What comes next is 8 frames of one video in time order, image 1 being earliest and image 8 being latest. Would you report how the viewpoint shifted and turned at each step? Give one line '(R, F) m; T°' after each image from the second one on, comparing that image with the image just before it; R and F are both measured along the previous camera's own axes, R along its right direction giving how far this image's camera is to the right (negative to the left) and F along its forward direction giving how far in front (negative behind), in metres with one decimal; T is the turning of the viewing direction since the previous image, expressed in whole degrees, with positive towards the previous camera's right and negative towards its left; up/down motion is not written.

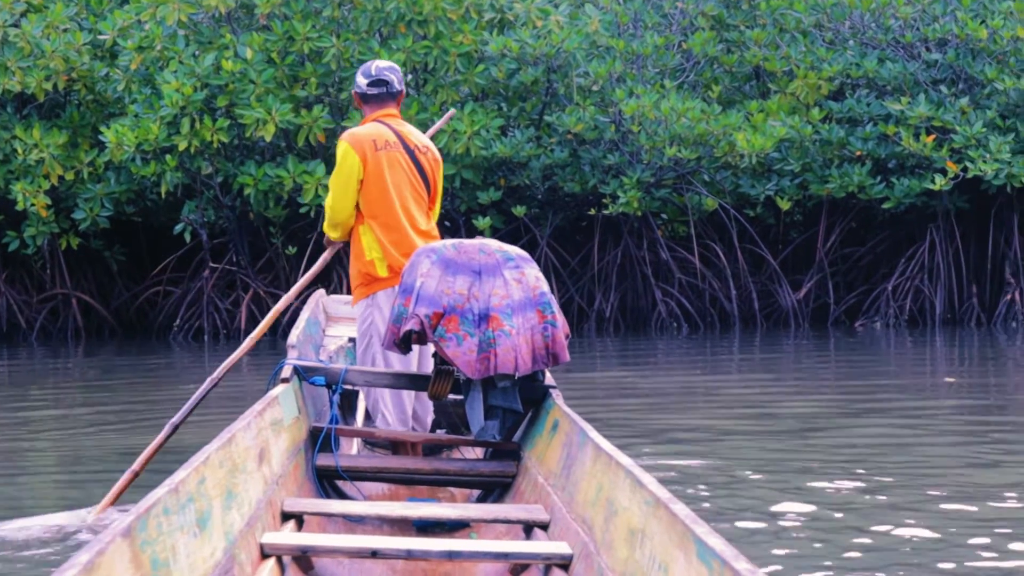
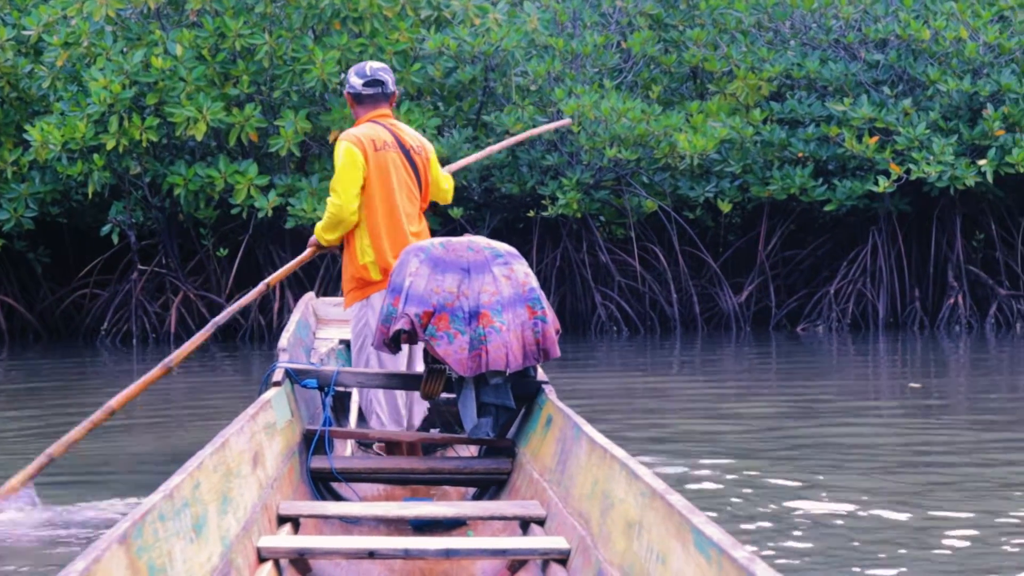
(-0.2, +0.2) m; +3°
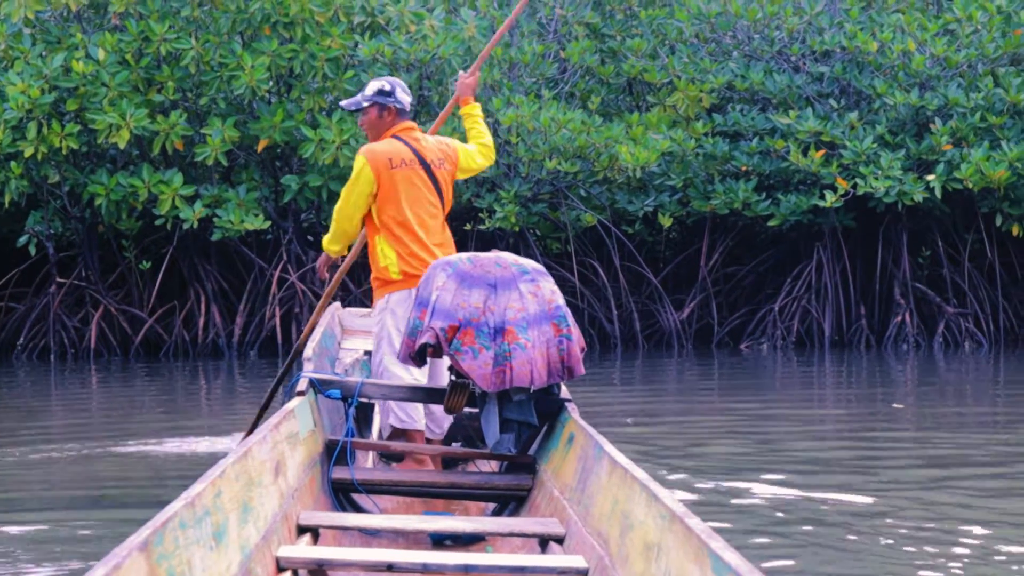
(-0.3, +0.4) m; +3°
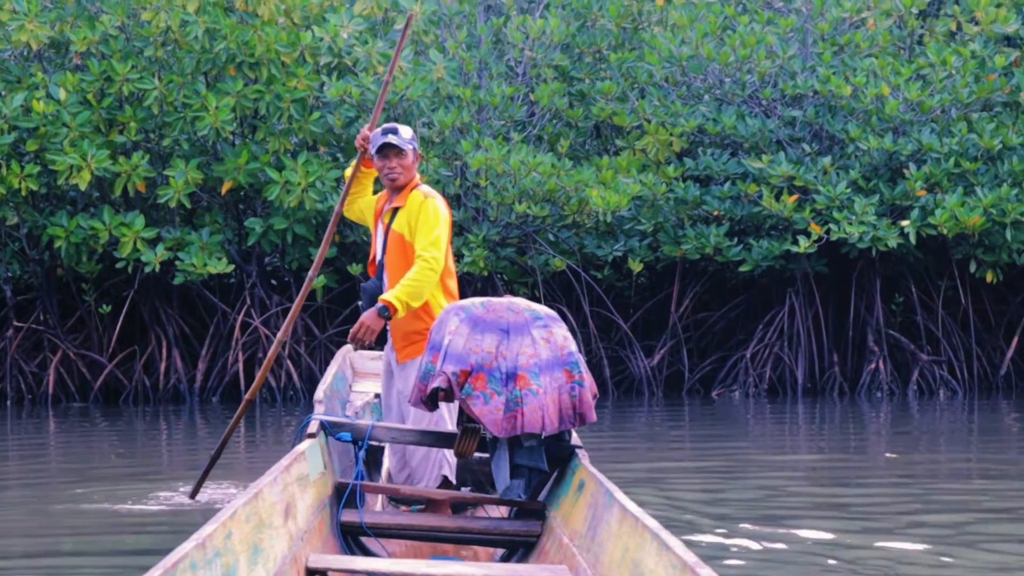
(-0.2, +0.2) m; +2°
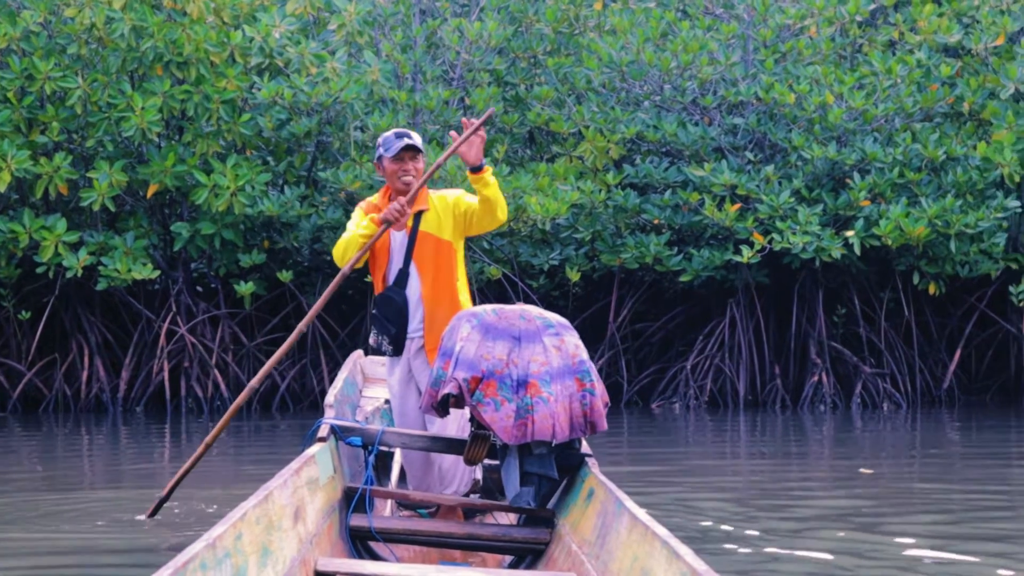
(-0.2, +0.3) m; +3°
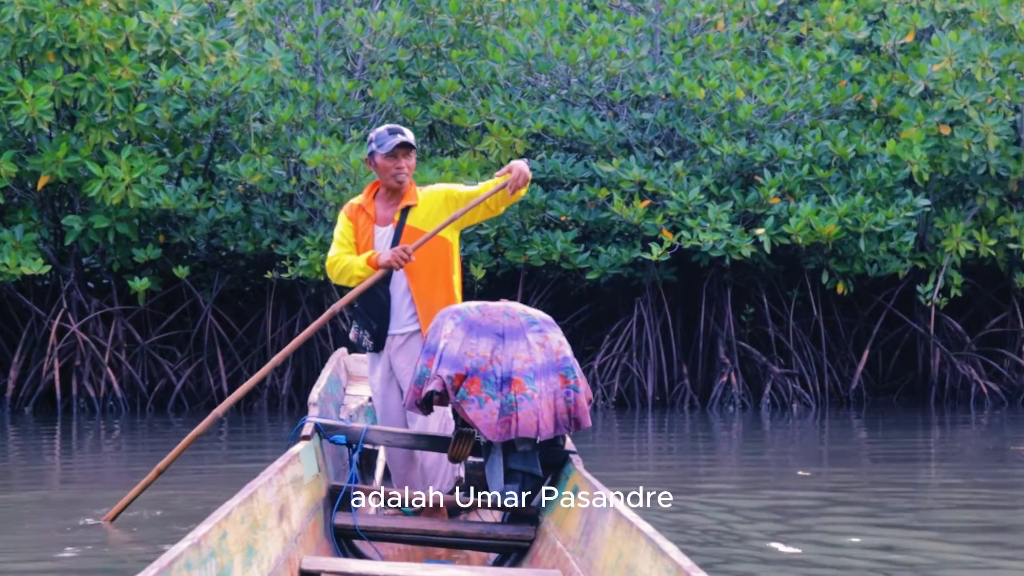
(-0.2, +0.2) m; +4°
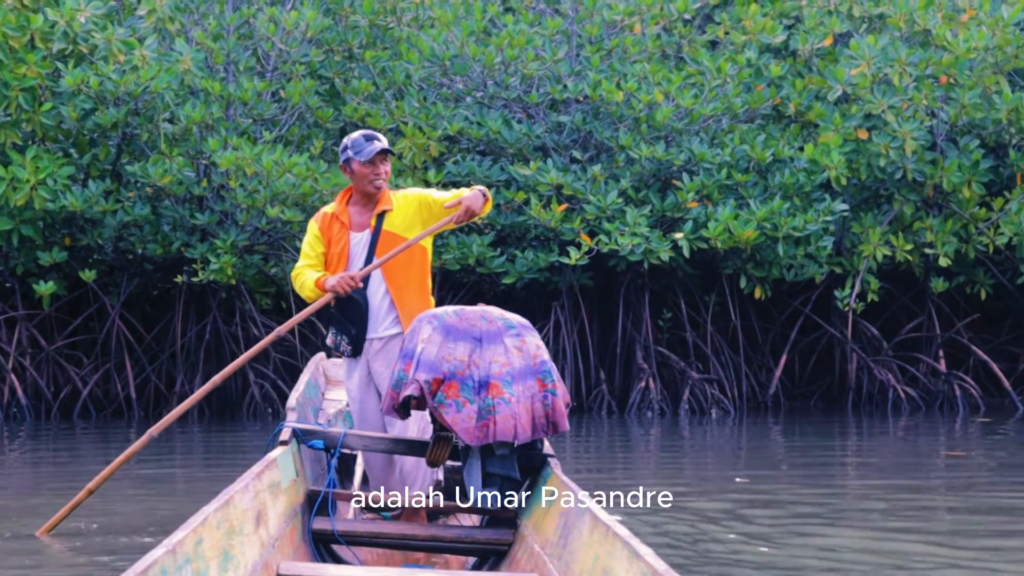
(-0.2, +0.2) m; +3°
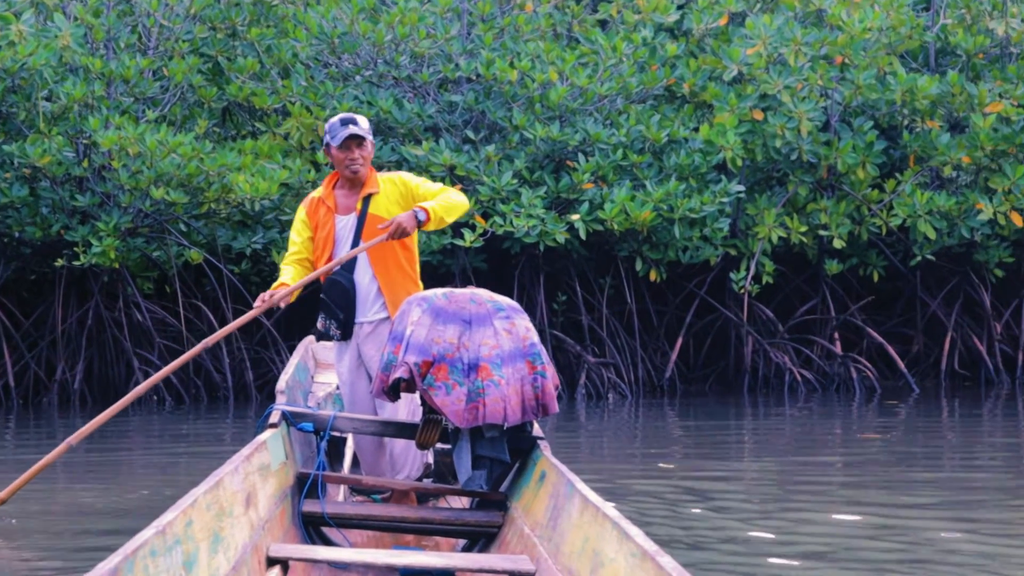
(-0.3, +0.2) m; +5°
